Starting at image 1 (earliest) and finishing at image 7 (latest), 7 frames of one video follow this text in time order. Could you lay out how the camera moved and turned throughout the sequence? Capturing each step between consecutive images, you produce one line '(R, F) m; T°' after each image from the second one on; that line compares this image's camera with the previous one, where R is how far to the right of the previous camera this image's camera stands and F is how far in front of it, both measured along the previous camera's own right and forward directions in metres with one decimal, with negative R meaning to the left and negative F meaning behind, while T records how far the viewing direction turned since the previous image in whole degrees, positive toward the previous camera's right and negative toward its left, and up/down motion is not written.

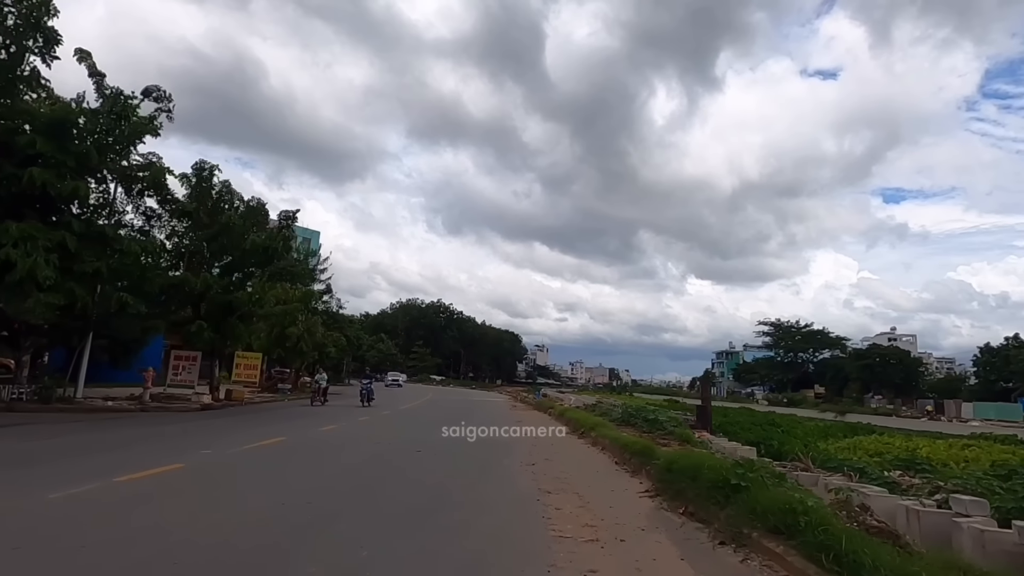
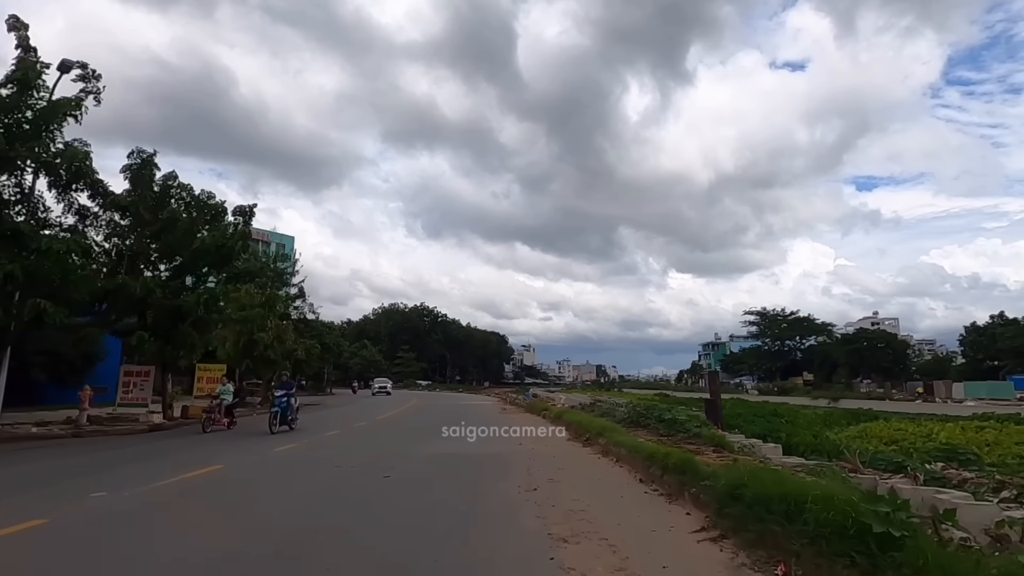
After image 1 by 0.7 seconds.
(-0.1, +2.2) m; +2°
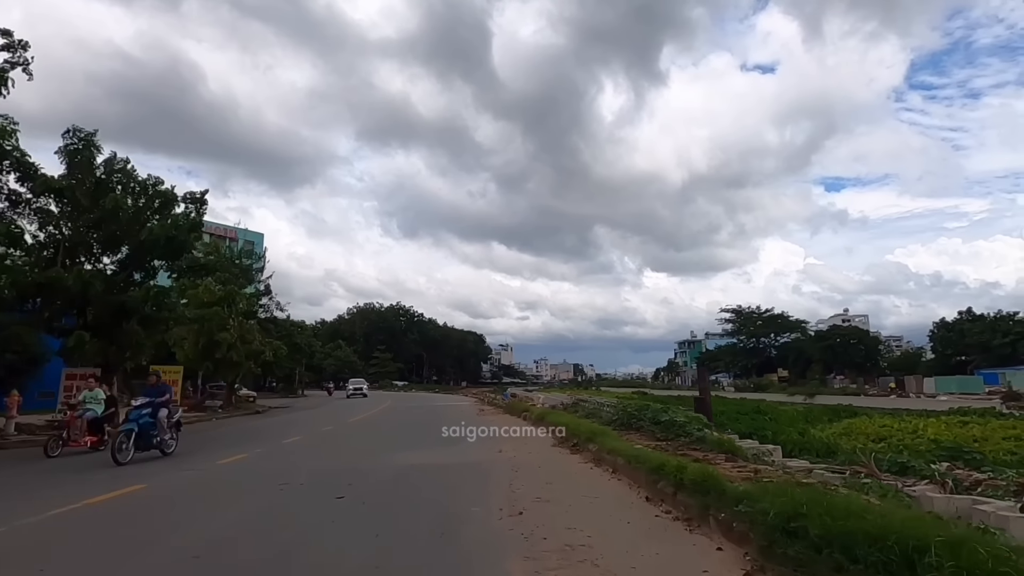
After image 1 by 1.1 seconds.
(0.0, +1.3) m; +2°
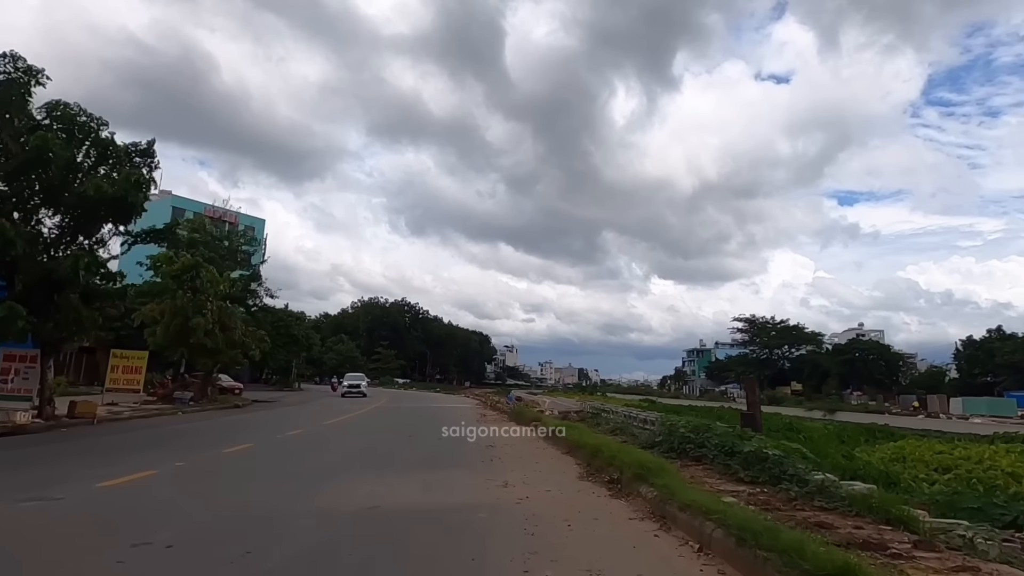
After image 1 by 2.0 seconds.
(-0.2, +3.2) m; -1°
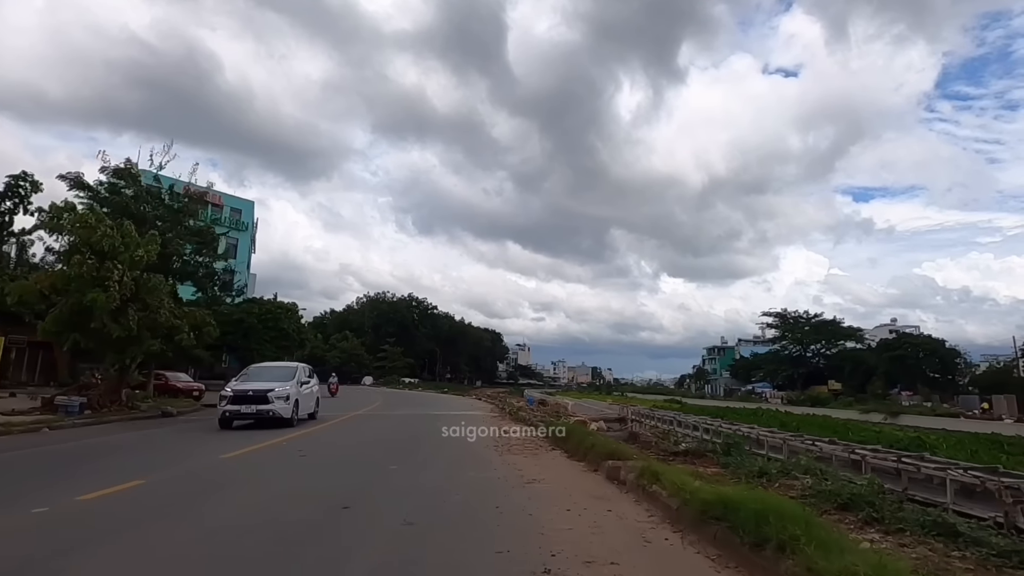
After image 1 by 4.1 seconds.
(-0.6, +7.7) m; -1°
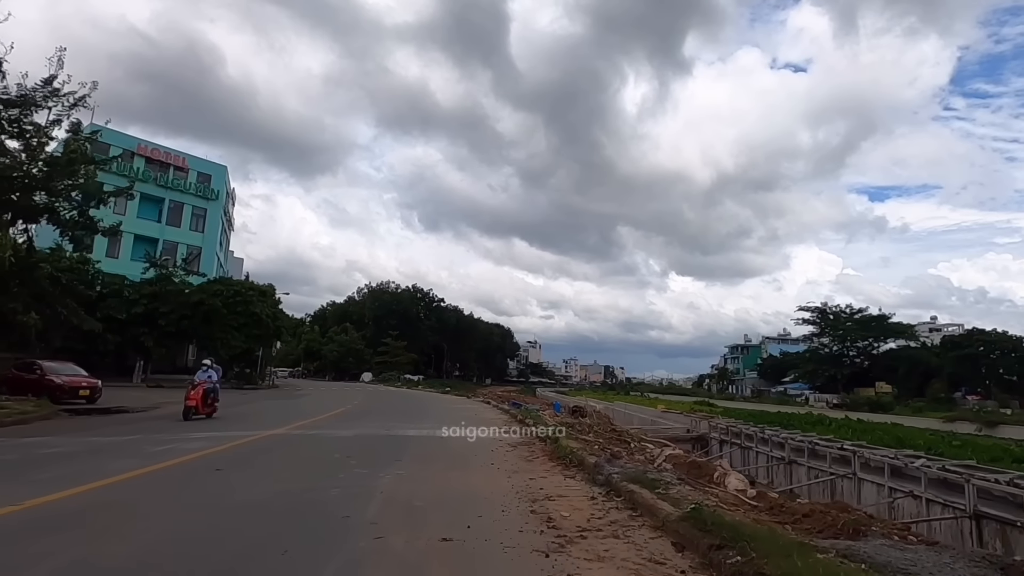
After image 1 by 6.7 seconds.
(-0.6, +9.7) m; -1°
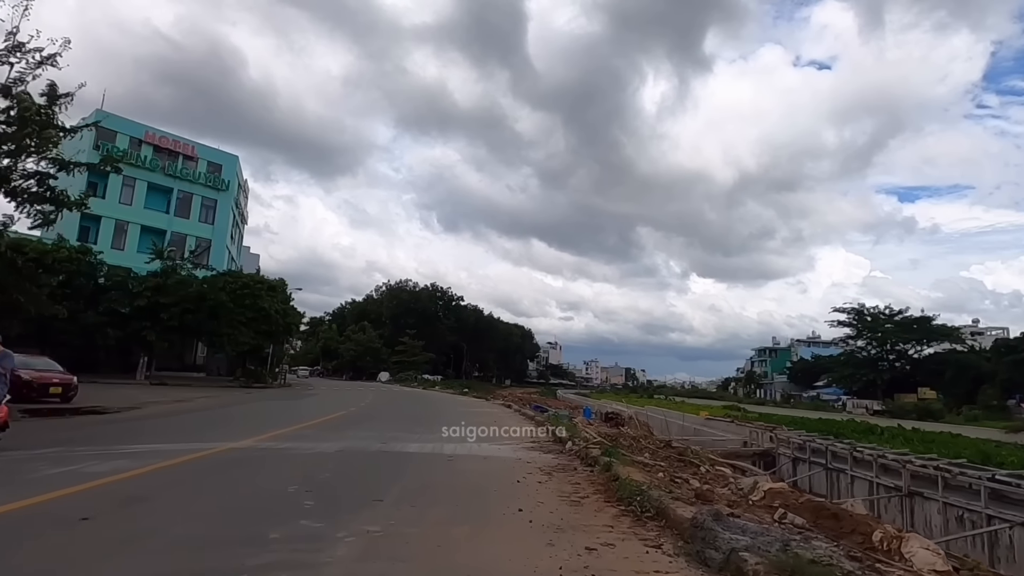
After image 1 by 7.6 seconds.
(-0.2, +3.1) m; -2°
